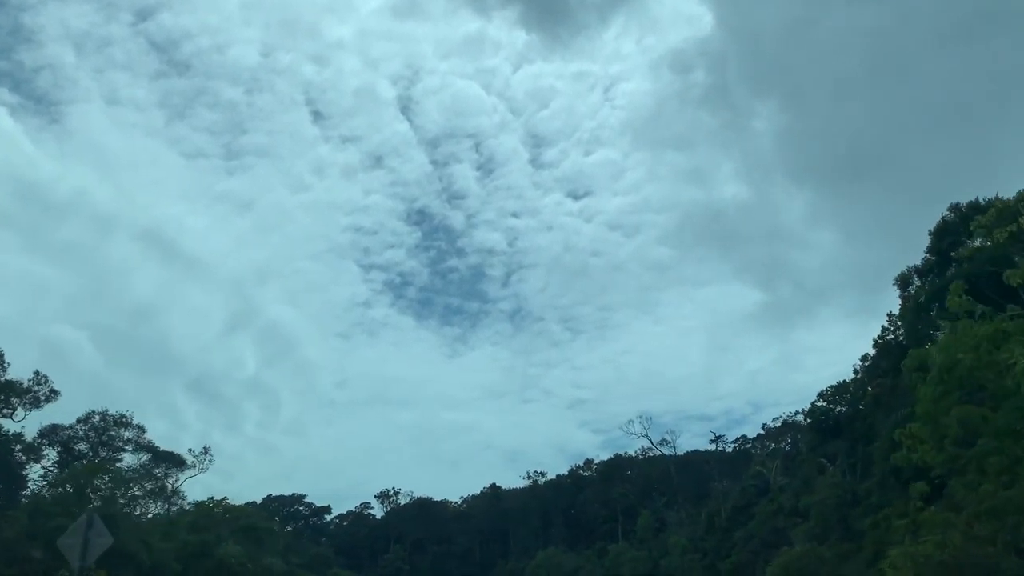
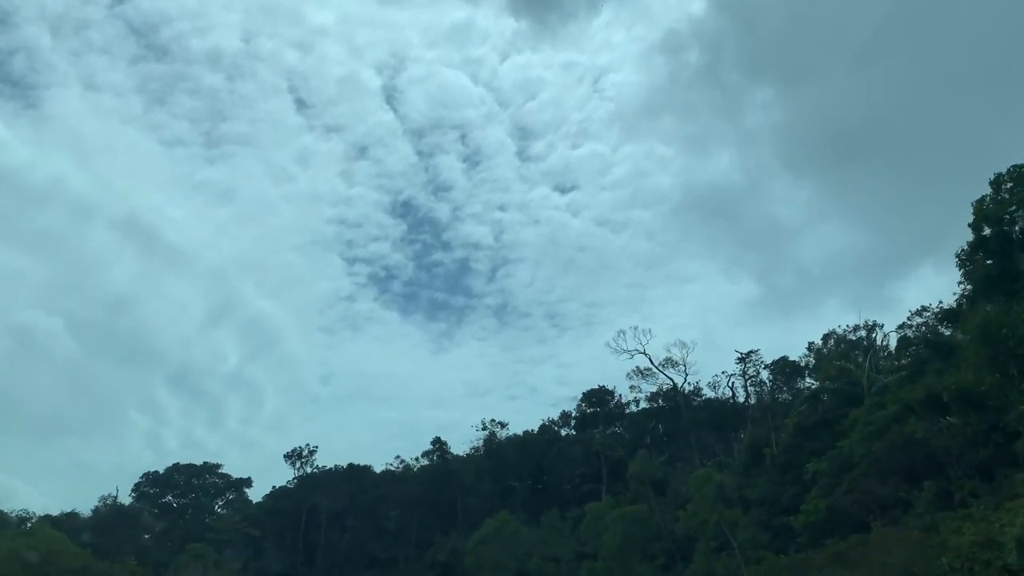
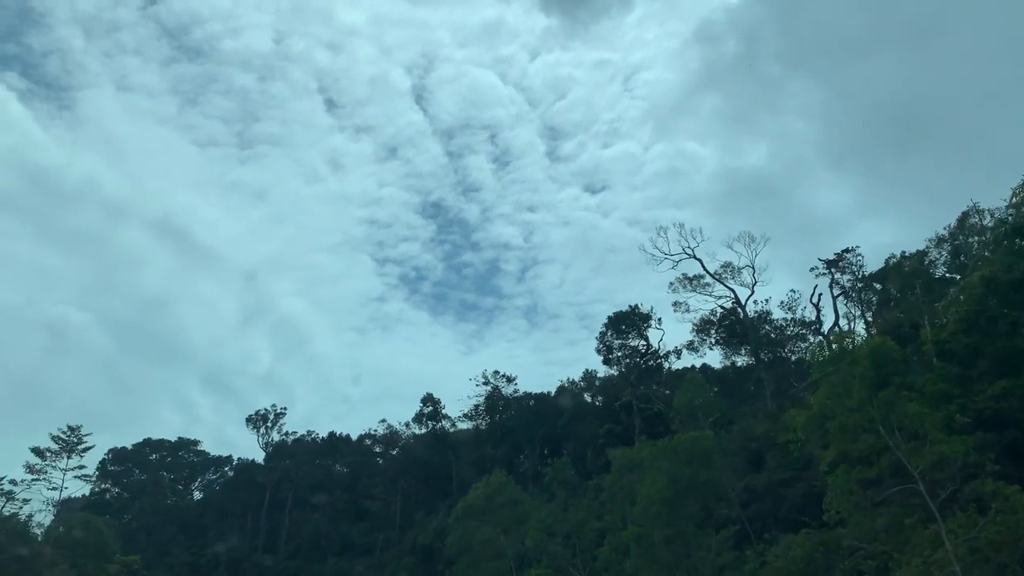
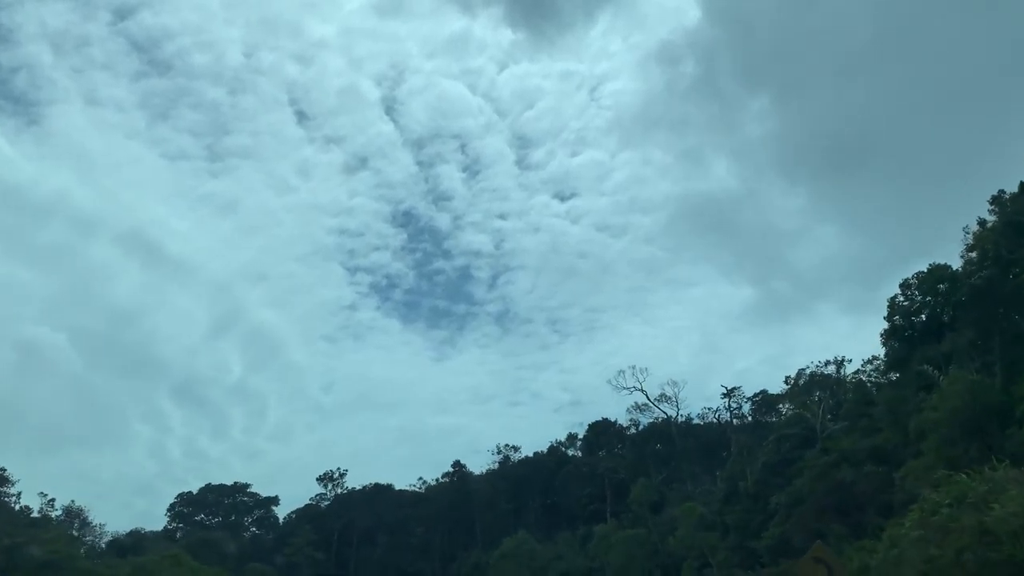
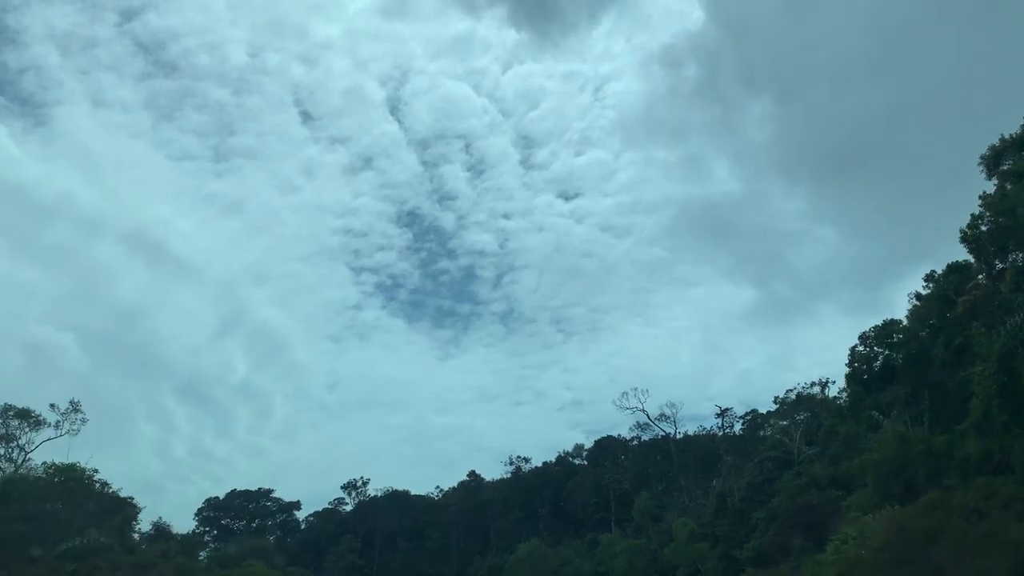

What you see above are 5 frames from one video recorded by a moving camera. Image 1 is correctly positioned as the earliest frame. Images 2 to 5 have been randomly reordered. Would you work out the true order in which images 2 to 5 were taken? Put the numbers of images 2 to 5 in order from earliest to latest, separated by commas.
5, 4, 2, 3
